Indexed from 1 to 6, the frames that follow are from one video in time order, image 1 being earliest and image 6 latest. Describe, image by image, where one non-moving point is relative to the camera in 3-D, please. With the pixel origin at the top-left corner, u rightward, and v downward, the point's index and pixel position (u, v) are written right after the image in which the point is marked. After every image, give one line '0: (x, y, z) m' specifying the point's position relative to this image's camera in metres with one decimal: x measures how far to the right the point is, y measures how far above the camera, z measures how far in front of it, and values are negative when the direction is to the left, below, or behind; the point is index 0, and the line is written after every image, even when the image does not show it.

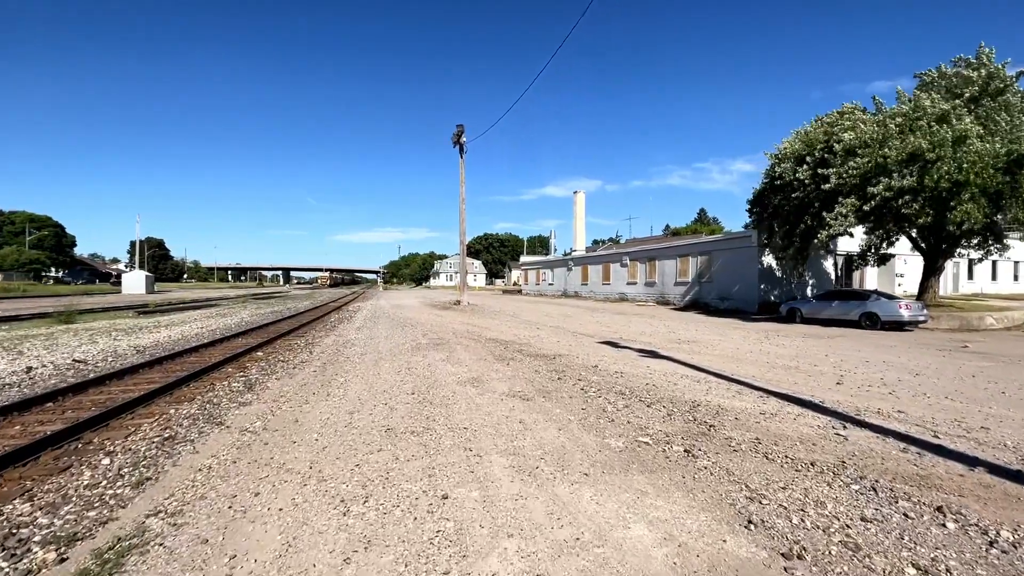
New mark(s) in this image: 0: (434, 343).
0: (-2.0, -1.4, +12.0) m
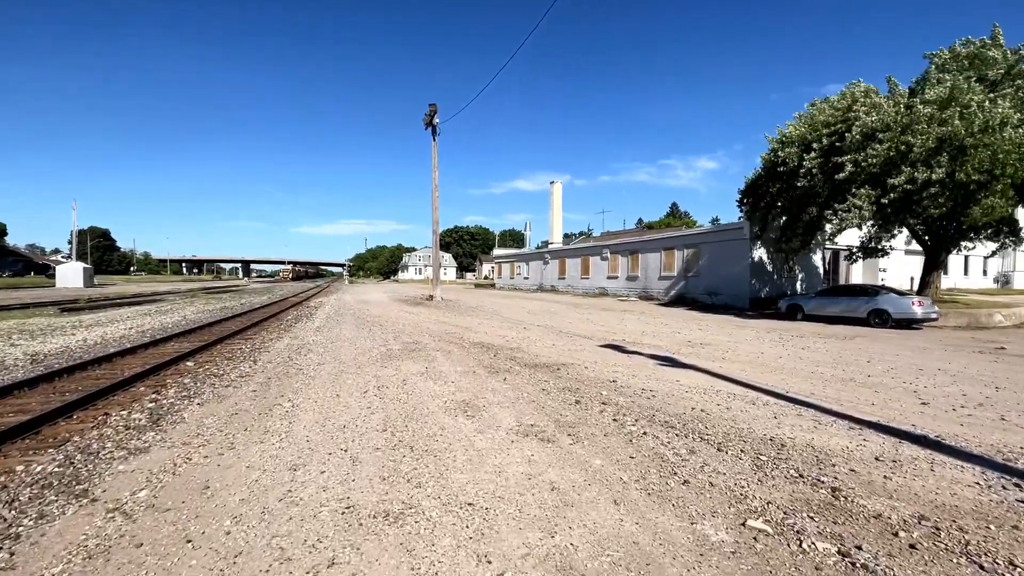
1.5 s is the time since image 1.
0: (-2.2, -1.3, +10.0) m
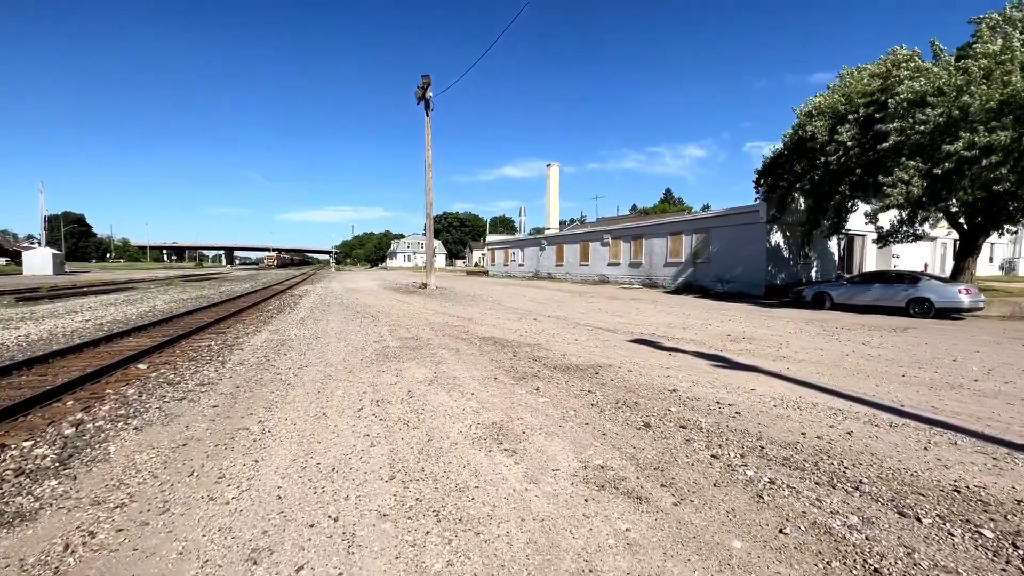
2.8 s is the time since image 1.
0: (-1.9, -1.1, +8.5) m
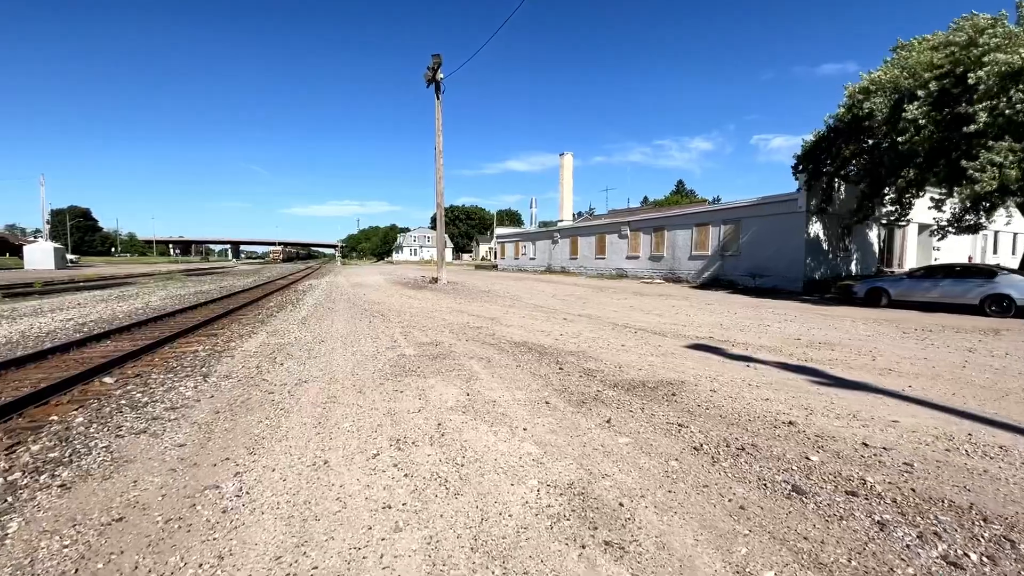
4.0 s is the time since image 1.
0: (-1.3, -1.0, +7.0) m
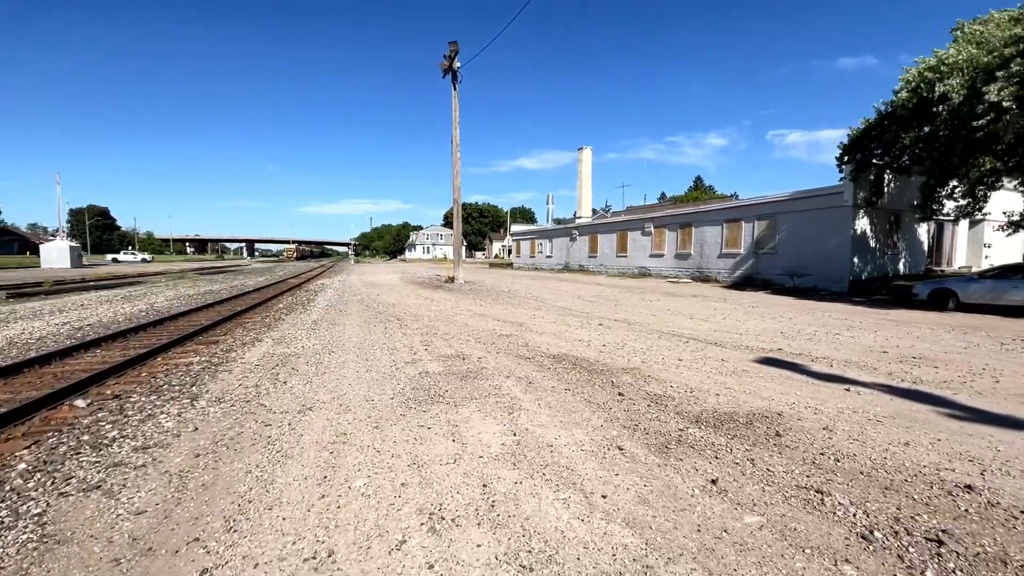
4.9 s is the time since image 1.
0: (-0.7, -1.1, +5.9) m
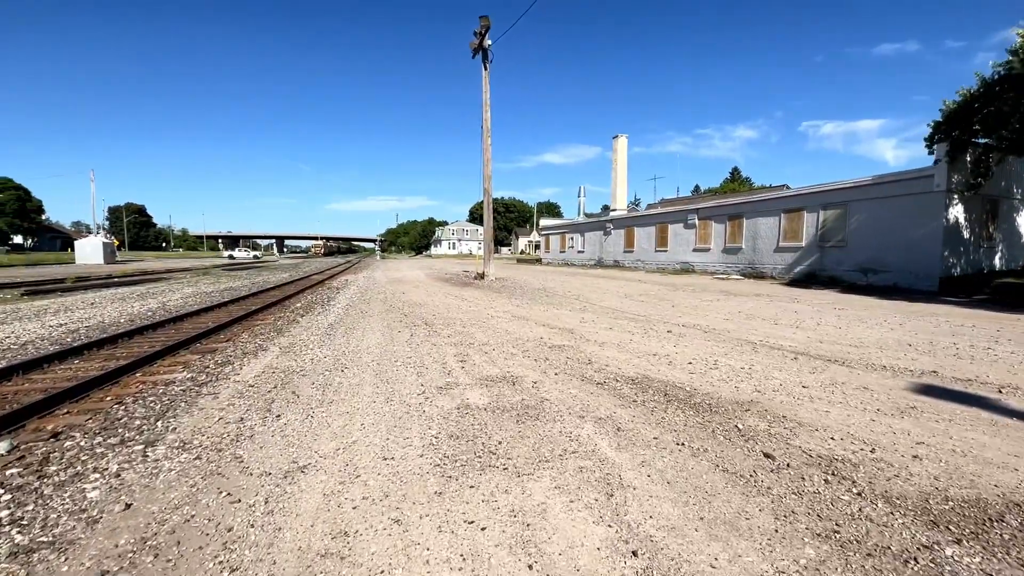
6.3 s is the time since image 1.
0: (0.0, -1.1, +4.2) m
